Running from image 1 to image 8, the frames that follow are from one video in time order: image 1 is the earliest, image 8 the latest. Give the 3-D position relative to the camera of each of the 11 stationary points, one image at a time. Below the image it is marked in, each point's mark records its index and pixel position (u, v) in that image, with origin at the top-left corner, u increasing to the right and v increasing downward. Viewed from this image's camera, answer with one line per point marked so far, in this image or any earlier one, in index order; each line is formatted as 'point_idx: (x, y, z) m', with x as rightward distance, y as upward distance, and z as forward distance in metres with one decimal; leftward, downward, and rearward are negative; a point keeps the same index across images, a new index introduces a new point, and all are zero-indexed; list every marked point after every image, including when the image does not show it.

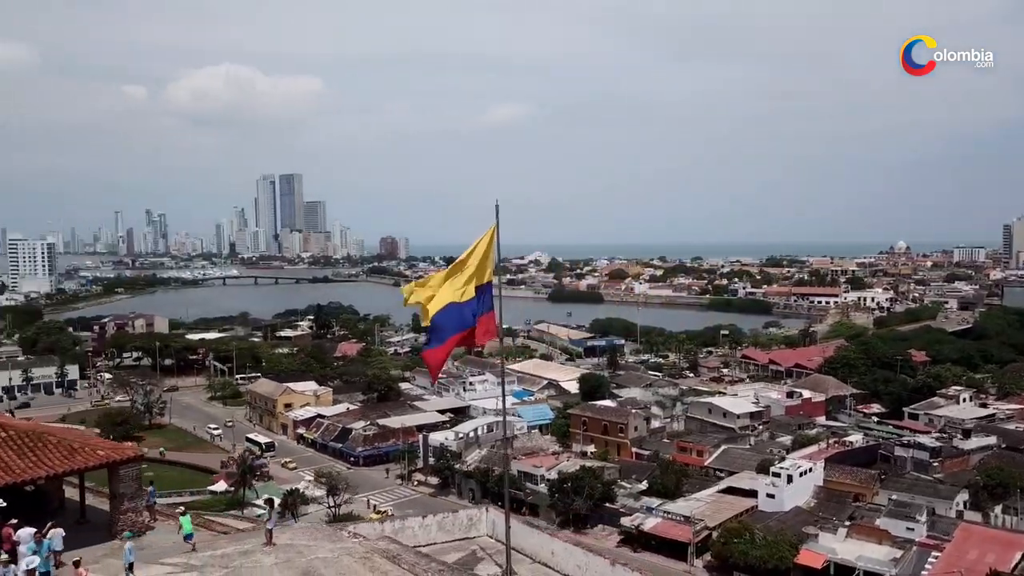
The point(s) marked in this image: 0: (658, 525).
0: (+3.2, -5.2, +18.2) m
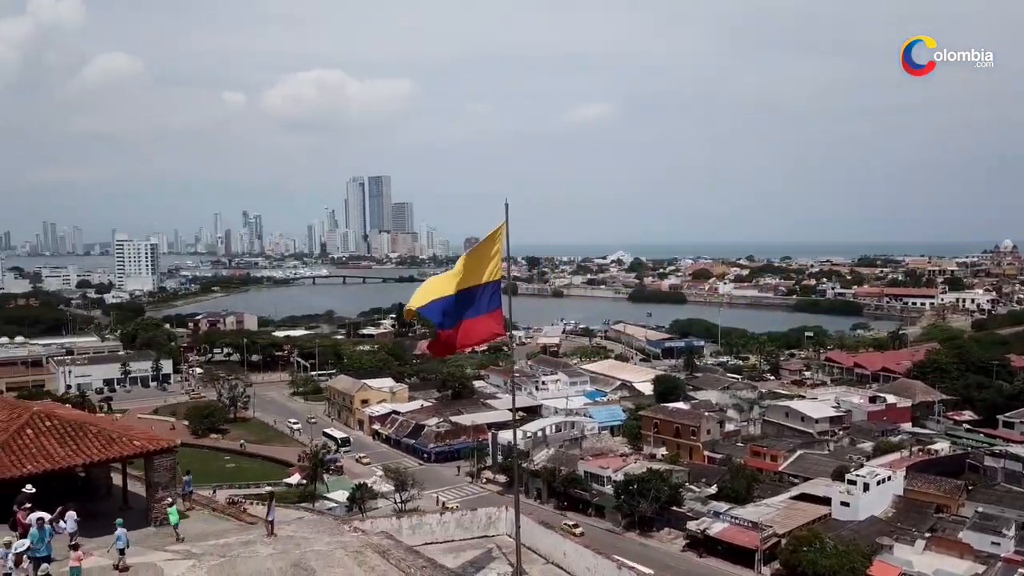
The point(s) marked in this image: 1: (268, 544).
0: (+4.6, -5.2, +17.8) m
1: (-1.3, -1.3, +4.2) m
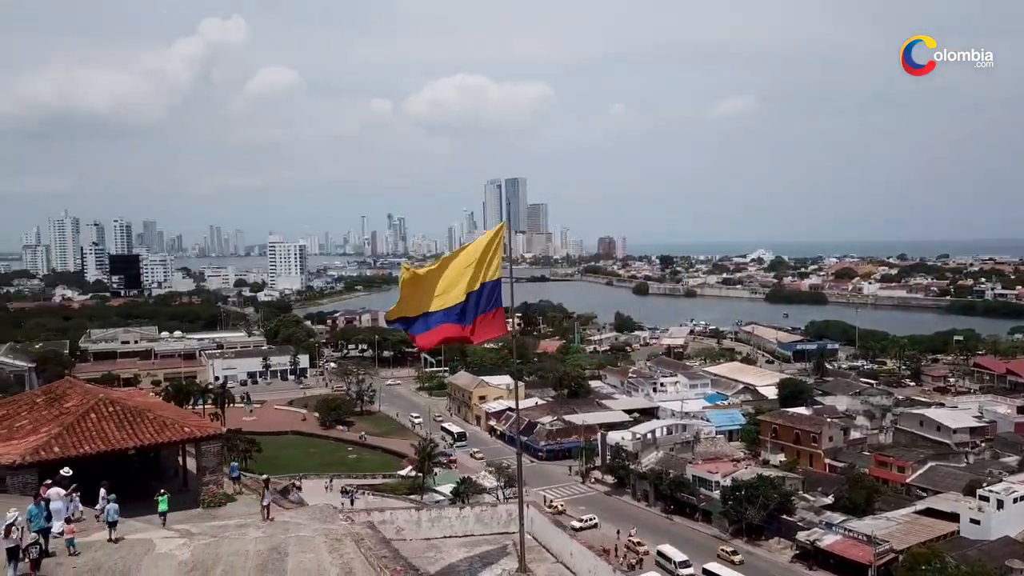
0: (+6.6, -5.2, +16.9) m
1: (-1.4, -1.3, +4.5) m
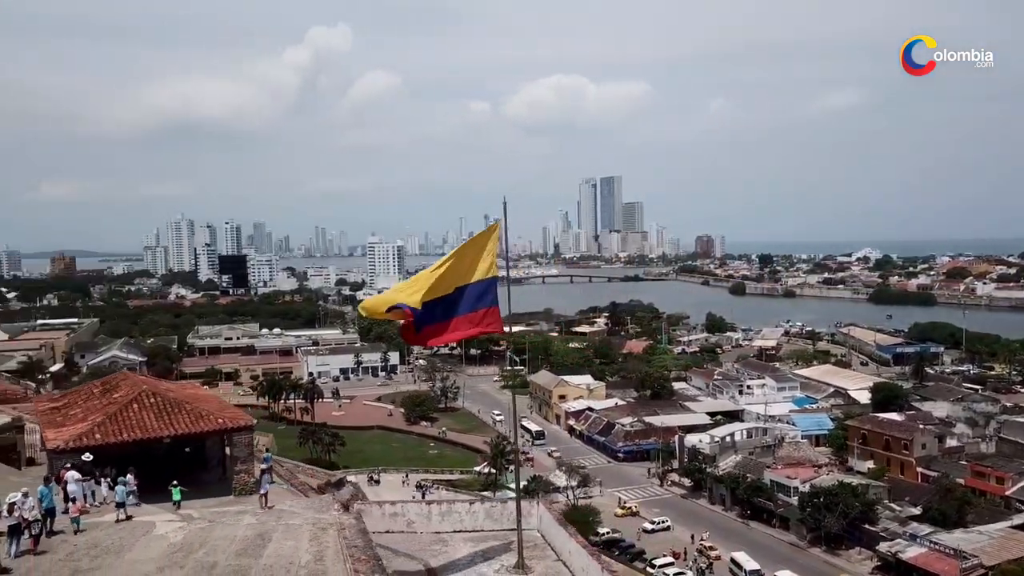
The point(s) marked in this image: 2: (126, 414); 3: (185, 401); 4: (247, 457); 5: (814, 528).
0: (+8.0, -5.2, +16.1) m
1: (-1.5, -1.3, +4.7) m
2: (-3.1, -1.0, +6.5) m
3: (-2.7, -0.9, +6.9) m
4: (-2.1, -1.4, +6.7) m
5: (+6.7, -5.3, +18.3) m
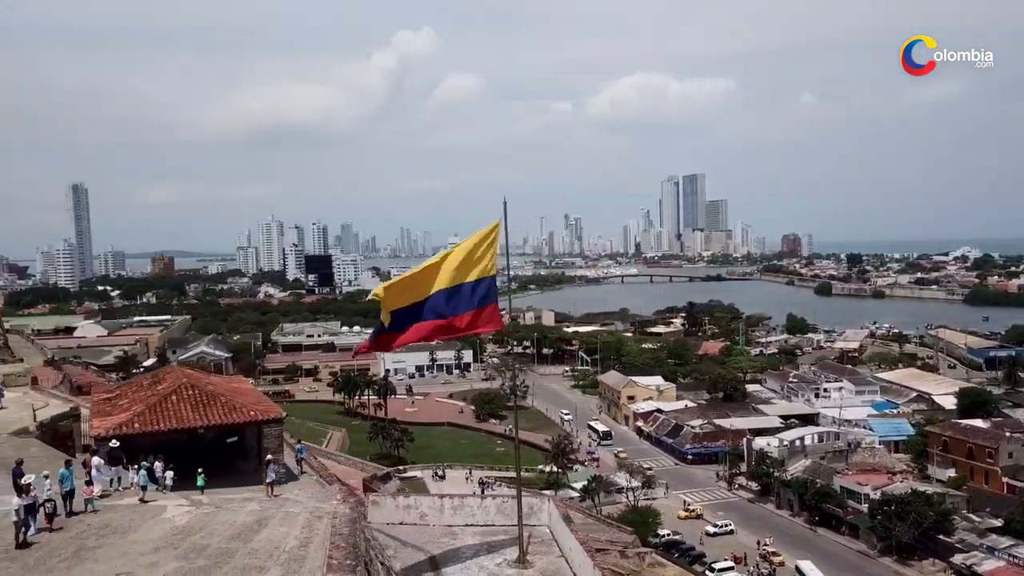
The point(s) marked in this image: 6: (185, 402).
0: (+9.0, -5.2, +15.3) m
1: (-1.5, -1.3, +4.9) m
2: (-2.9, -1.0, +6.9) m
3: (-2.5, -0.9, +7.2) m
4: (-2.0, -1.3, +6.9) m
5: (+8.0, -5.3, +17.7) m
6: (-2.8, -1.0, +7.0) m
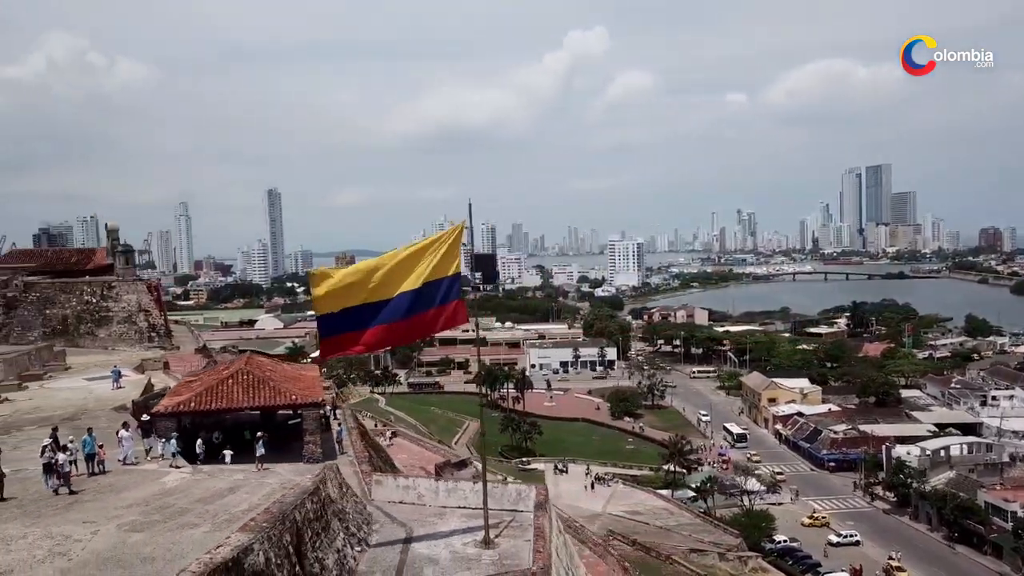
0: (+10.6, -5.2, +13.6) m
1: (-1.8, -1.2, +5.5) m
2: (-2.7, -0.9, +7.8) m
3: (-2.3, -0.9, +8.0) m
4: (-1.8, -1.3, +7.6) m
5: (+10.1, -5.3, +16.1) m
6: (-2.6, -0.9, +7.8) m
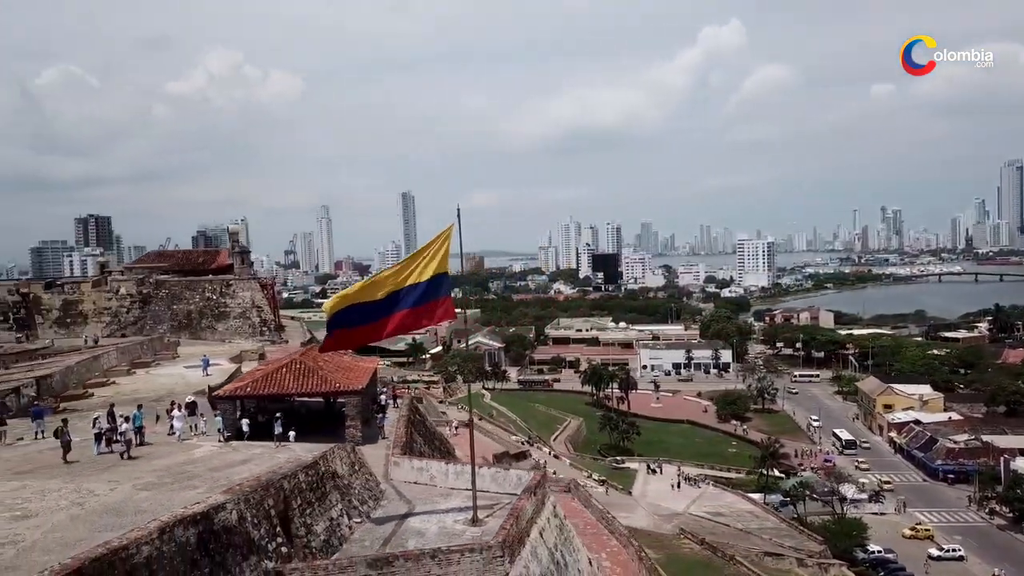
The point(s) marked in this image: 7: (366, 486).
0: (+11.6, -5.2, +12.3) m
1: (-1.9, -1.2, +6.2) m
2: (-2.5, -0.9, +8.6) m
3: (-2.0, -0.9, +8.8) m
4: (-1.6, -1.3, +8.3) m
5: (+11.5, -5.3, +14.8) m
6: (-2.3, -0.9, +8.7) m
7: (-1.1, -1.6, +6.5) m
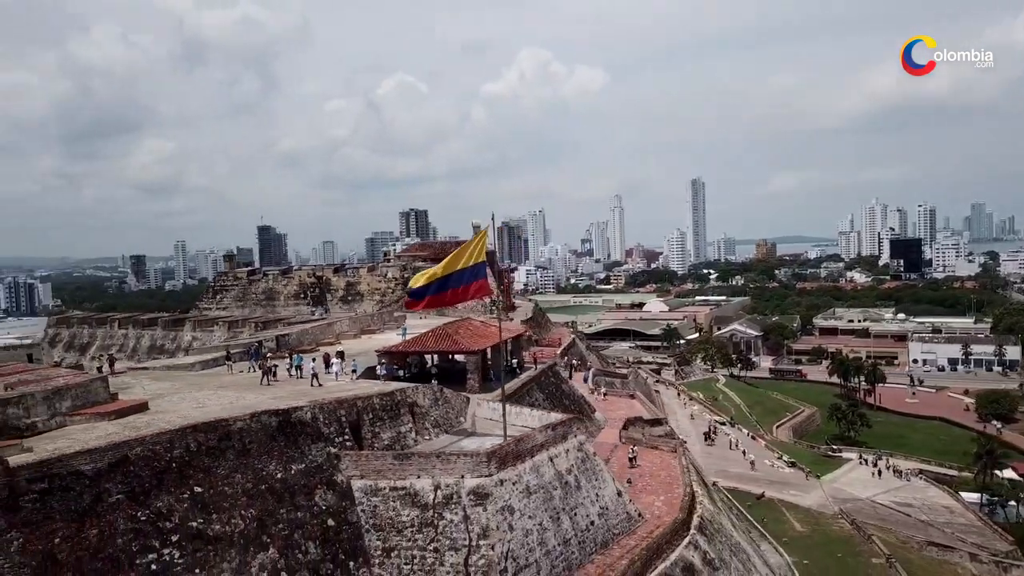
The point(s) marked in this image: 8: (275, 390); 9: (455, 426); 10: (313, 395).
0: (+13.2, -5.2, +9.8) m
1: (-1.5, -1.0, +8.9) m
2: (-1.2, -0.7, +11.3) m
3: (-0.7, -0.6, +11.3) m
4: (-0.5, -1.1, +10.7) m
5: (+14.0, -5.2, +12.2) m
6: (-1.0, -0.7, +11.3) m
7: (-0.7, -1.4, +8.8) m
8: (-2.4, -1.0, +8.4) m
9: (-0.6, -1.5, +8.9) m
10: (-1.9, -1.1, +8.1) m
